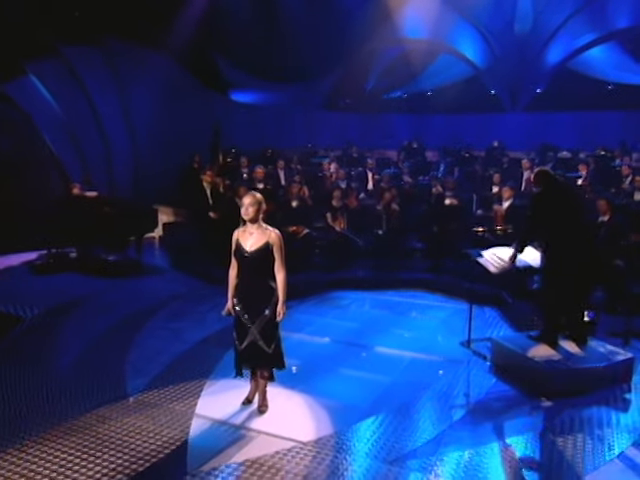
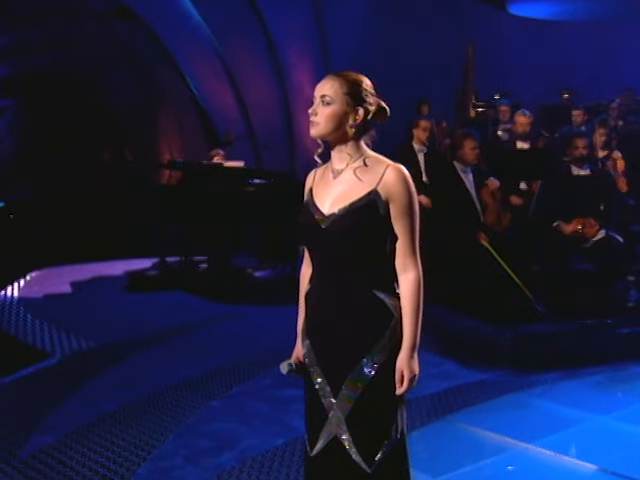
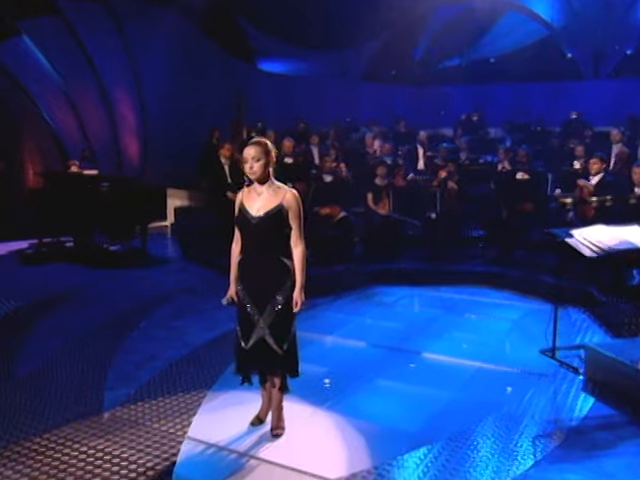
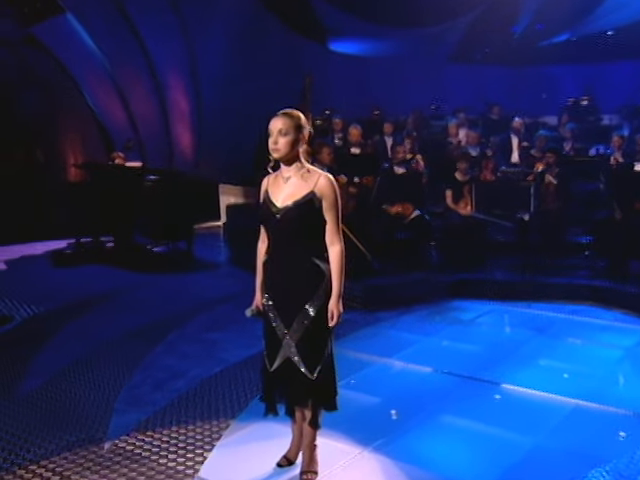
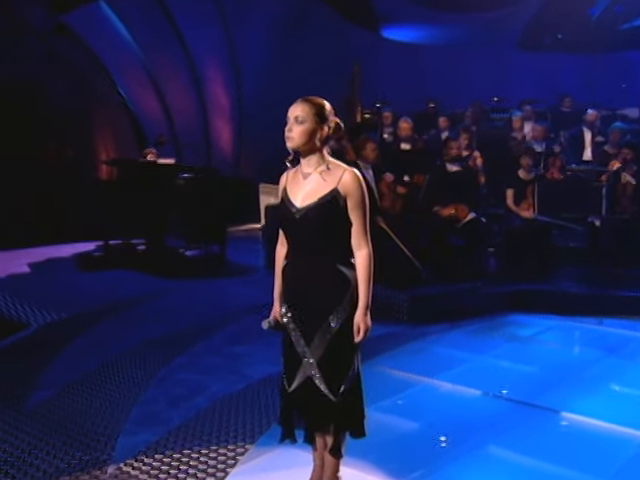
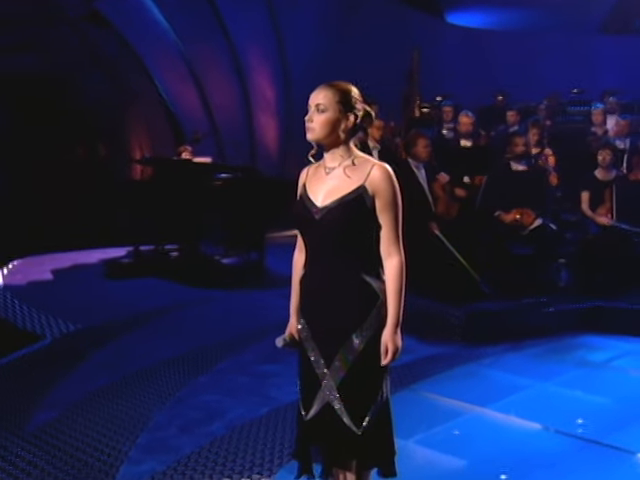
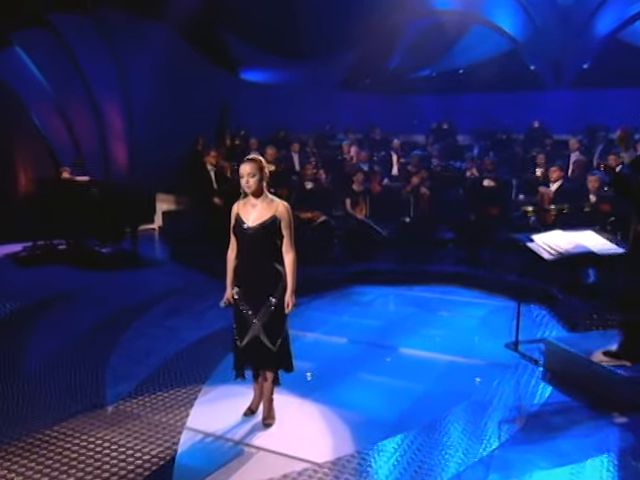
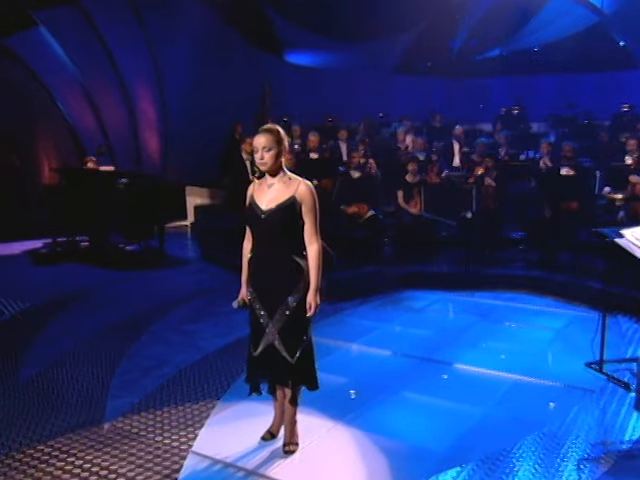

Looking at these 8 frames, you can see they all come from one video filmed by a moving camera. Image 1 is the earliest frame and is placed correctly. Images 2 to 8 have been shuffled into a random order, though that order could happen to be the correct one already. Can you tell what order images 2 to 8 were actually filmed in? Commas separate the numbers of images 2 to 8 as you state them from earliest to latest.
7, 3, 8, 4, 5, 6, 2
